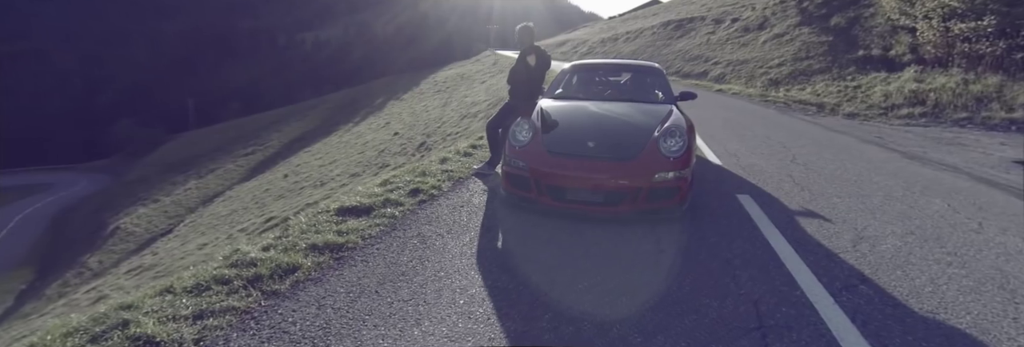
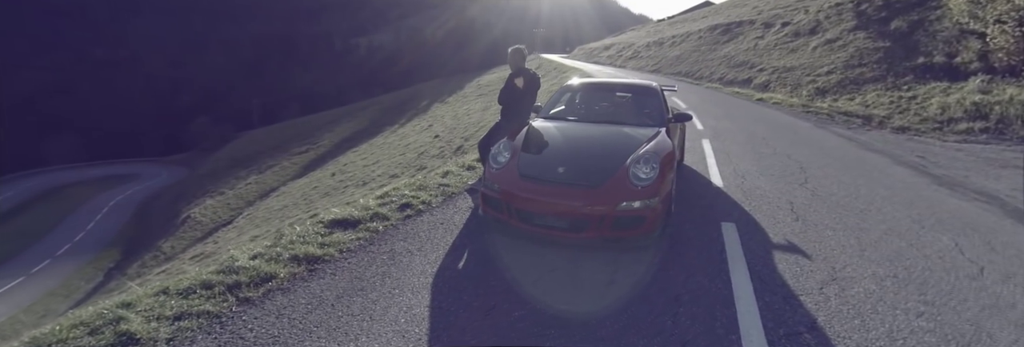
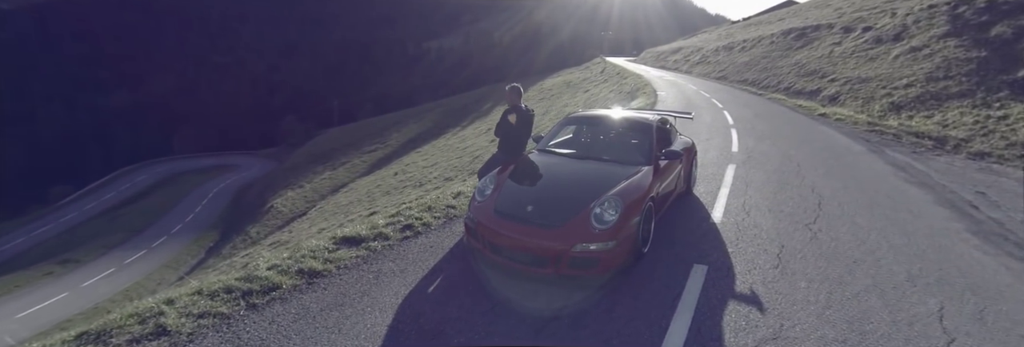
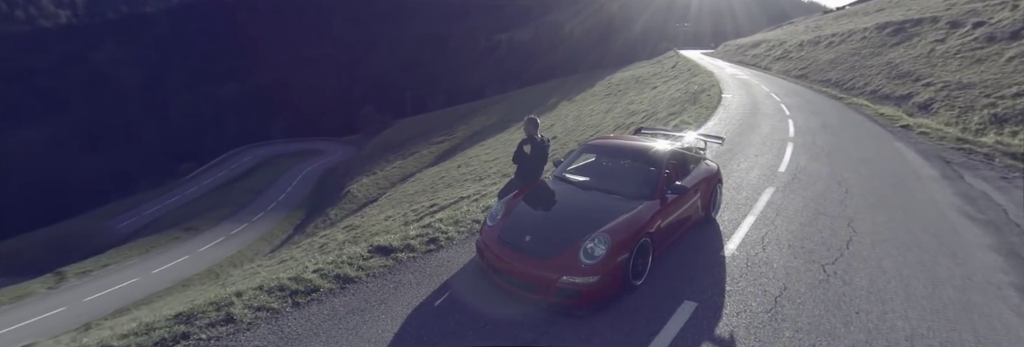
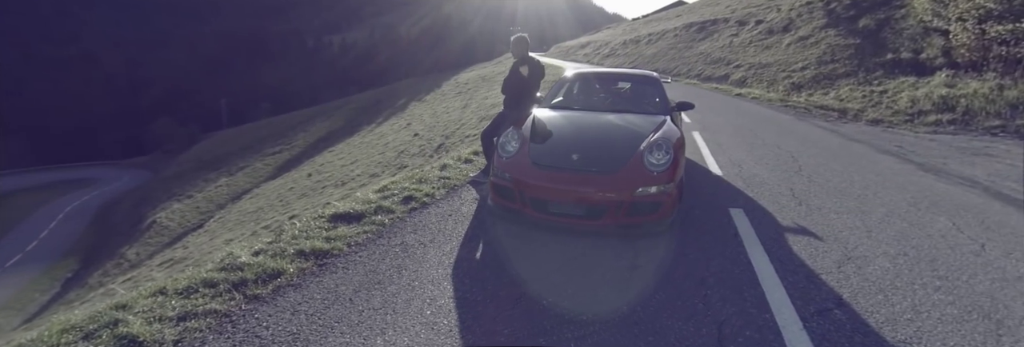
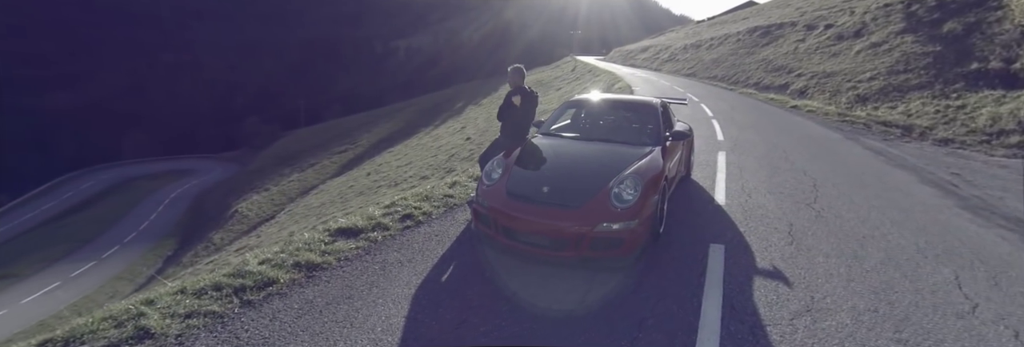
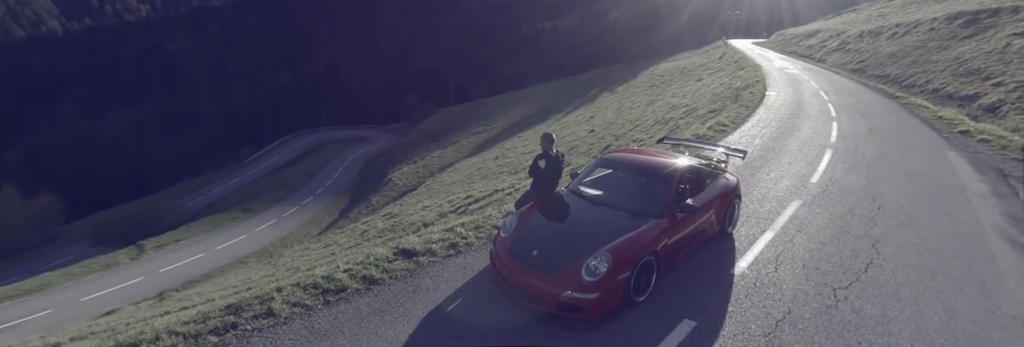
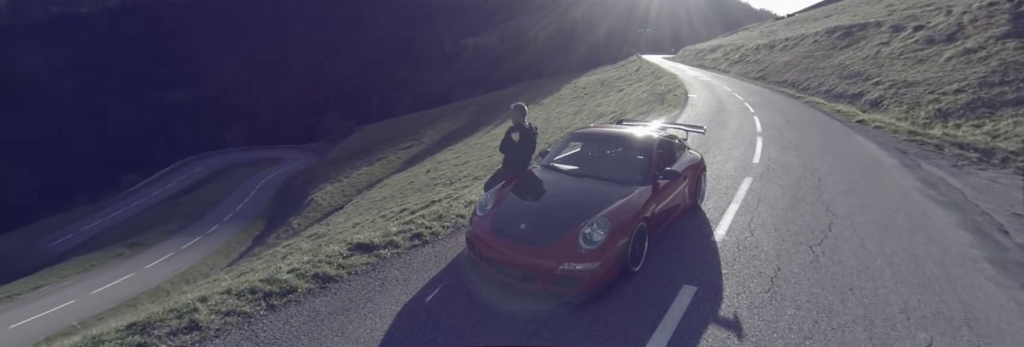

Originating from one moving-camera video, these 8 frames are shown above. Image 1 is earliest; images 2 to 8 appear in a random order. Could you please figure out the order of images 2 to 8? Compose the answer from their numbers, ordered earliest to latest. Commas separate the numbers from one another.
5, 2, 6, 3, 8, 4, 7
